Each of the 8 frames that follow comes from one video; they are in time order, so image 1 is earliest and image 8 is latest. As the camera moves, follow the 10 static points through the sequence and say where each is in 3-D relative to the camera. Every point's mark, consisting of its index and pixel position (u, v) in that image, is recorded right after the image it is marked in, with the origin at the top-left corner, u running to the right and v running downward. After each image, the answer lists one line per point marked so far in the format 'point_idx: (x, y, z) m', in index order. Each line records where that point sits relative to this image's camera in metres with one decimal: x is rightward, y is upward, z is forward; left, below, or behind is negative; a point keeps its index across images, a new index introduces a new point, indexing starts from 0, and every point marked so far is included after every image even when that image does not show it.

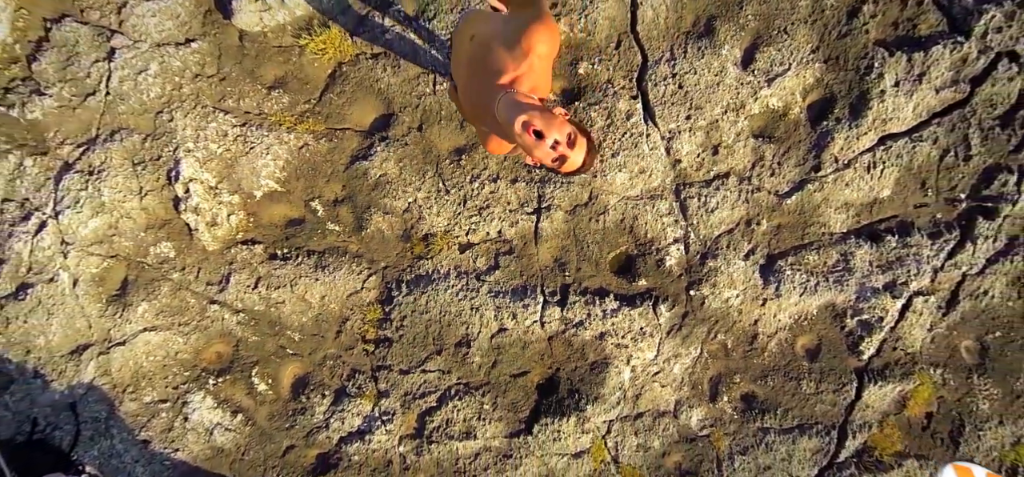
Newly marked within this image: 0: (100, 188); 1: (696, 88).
0: (-3.3, +0.4, +4.5) m
1: (+1.6, +1.3, +4.8) m
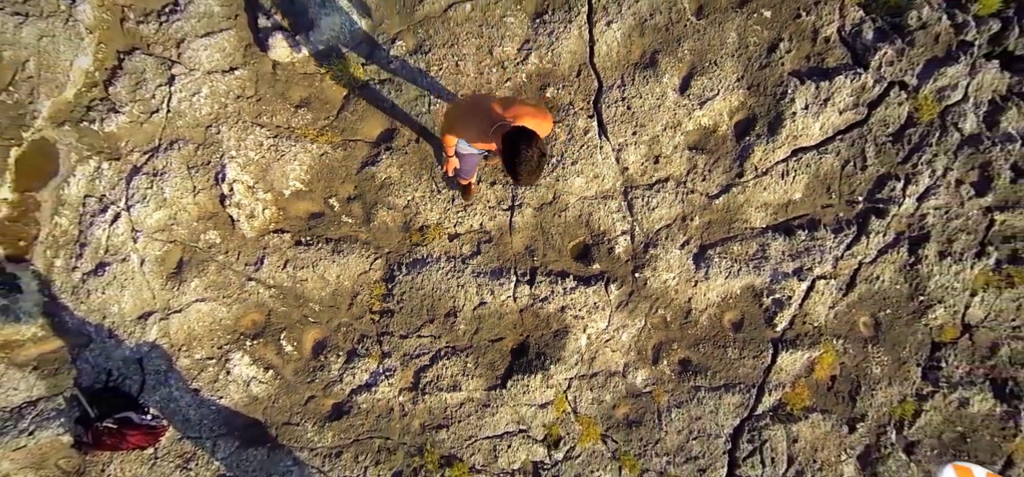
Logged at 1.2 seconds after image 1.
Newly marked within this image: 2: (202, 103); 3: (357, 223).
0: (-3.5, +0.5, +5.6) m
1: (+1.3, +1.4, +5.9) m
2: (-3.1, +1.4, +5.7) m
3: (-1.6, +0.2, +5.9) m
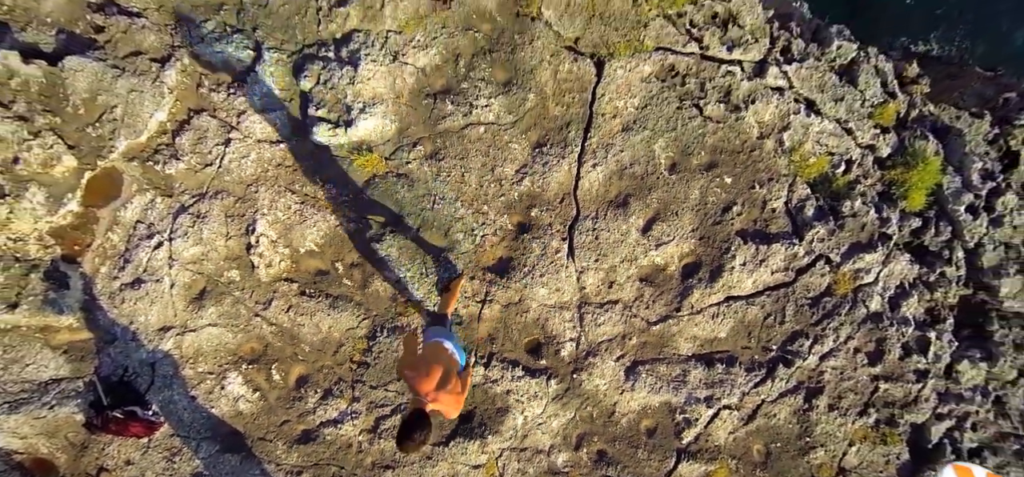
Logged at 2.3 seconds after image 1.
0: (-3.7, +0.1, +6.8) m
1: (+1.2, 0.0, +7.1) m
2: (-3.2, +0.9, +6.8) m
3: (-2.0, -0.6, +7.0) m
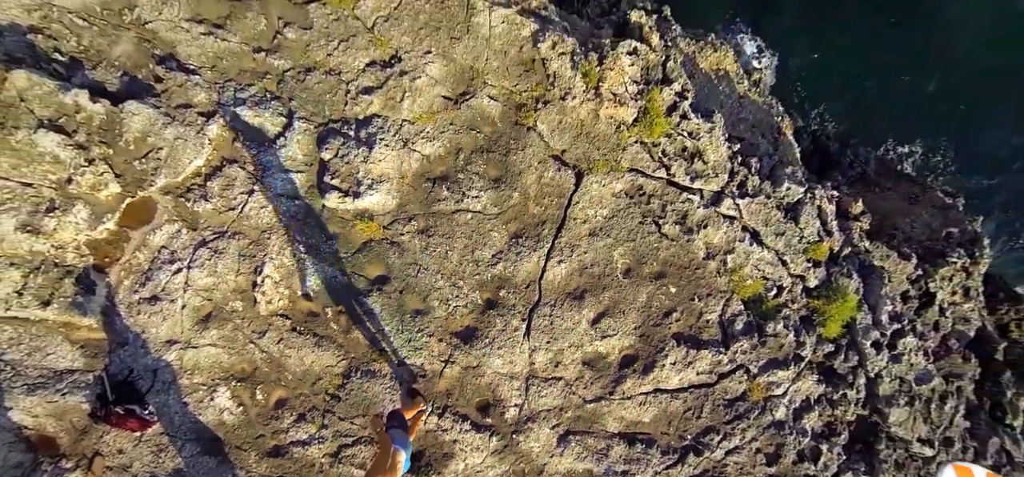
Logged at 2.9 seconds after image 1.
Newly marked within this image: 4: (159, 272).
0: (-4.1, -0.3, +7.9) m
1: (+0.7, -1.3, +8.3) m
2: (-3.4, +0.3, +8.0) m
3: (-2.5, -1.3, +8.2) m
4: (-4.9, -0.5, +7.8) m
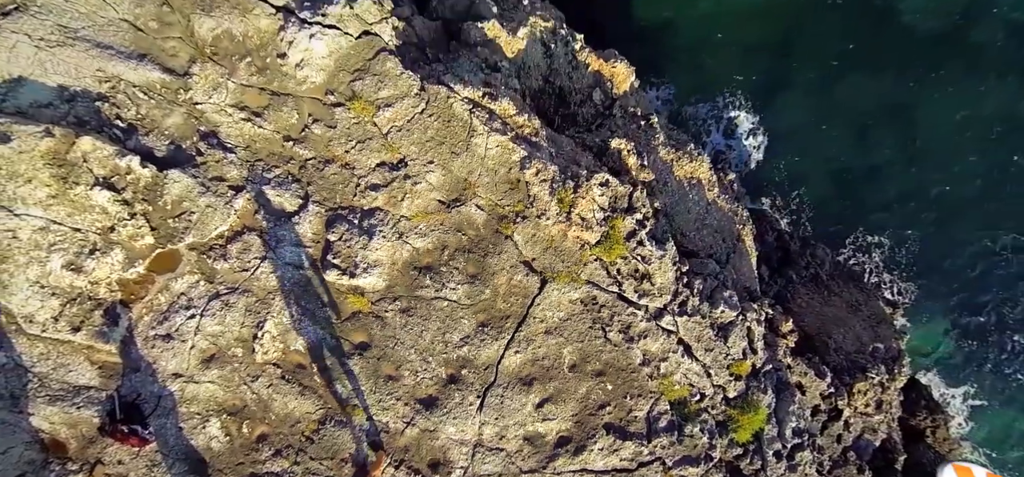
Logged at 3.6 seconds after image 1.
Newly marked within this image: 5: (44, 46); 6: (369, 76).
0: (-4.6, -1.2, +9.2) m
1: (-0.1, -2.9, +9.7) m
2: (-3.9, -0.7, +9.3) m
3: (-3.2, -2.4, +9.5) m
4: (-5.4, -1.2, +9.2) m
5: (-7.2, +3.0, +8.7) m
6: (-2.4, +2.7, +9.5) m
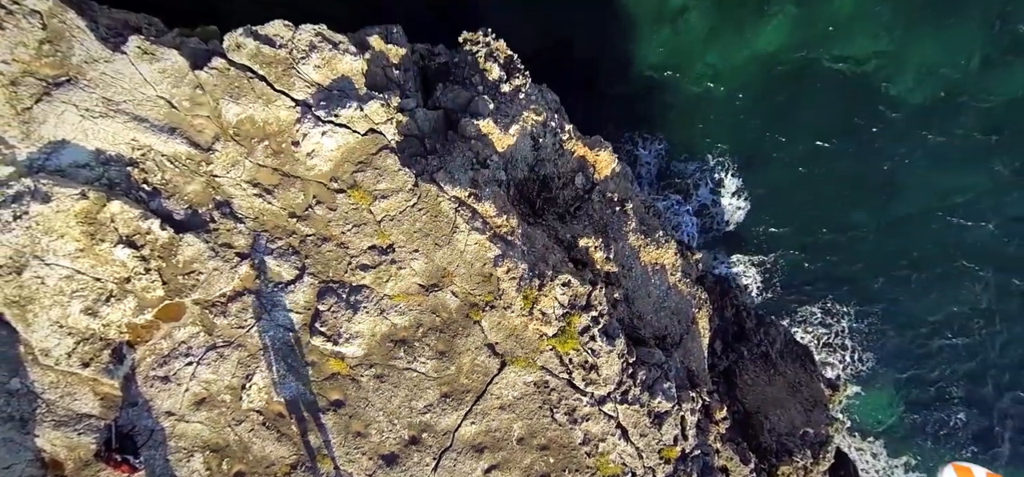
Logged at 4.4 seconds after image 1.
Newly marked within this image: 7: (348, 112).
0: (-5.4, -2.3, +10.4) m
1: (-1.0, -4.5, +11.0) m
2: (-4.6, -1.8, +10.5) m
3: (-4.1, -3.7, +10.8) m
4: (-6.2, -2.2, +10.4) m
5: (-7.4, +2.1, +9.9) m
6: (-2.7, +1.3, +10.7) m
7: (-3.0, +2.2, +10.6) m
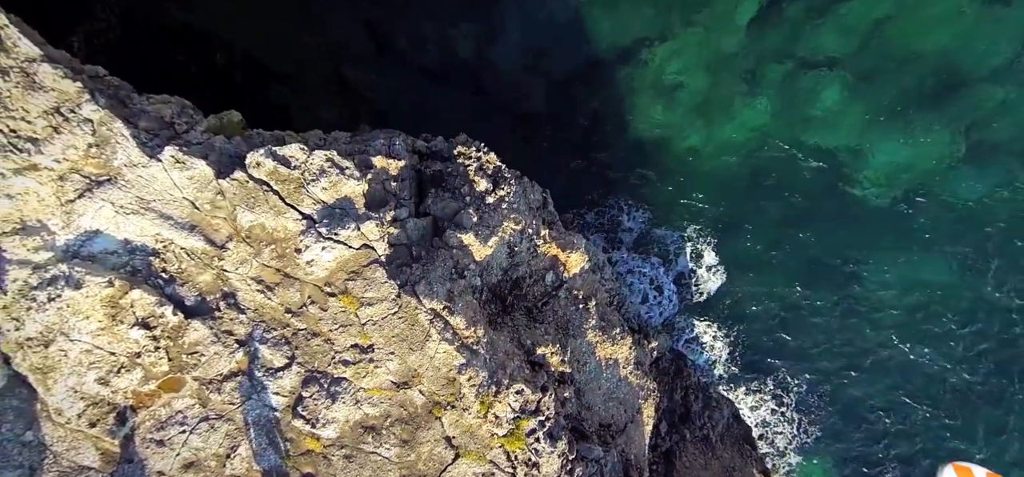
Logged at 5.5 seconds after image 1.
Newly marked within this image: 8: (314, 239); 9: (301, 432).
0: (-6.4, -4.1, +11.9) m
1: (-2.3, -6.8, +12.5) m
2: (-5.5, -3.7, +12.1) m
3: (-5.3, -5.6, +12.3) m
4: (-7.1, -3.9, +11.9) m
5: (-7.8, +0.5, +11.4) m
6: (-3.3, -0.9, +12.4) m
7: (-3.5, +0.1, +12.2) m
8: (-4.1, 0.0, +12.0) m
9: (-4.5, -4.2, +12.2) m
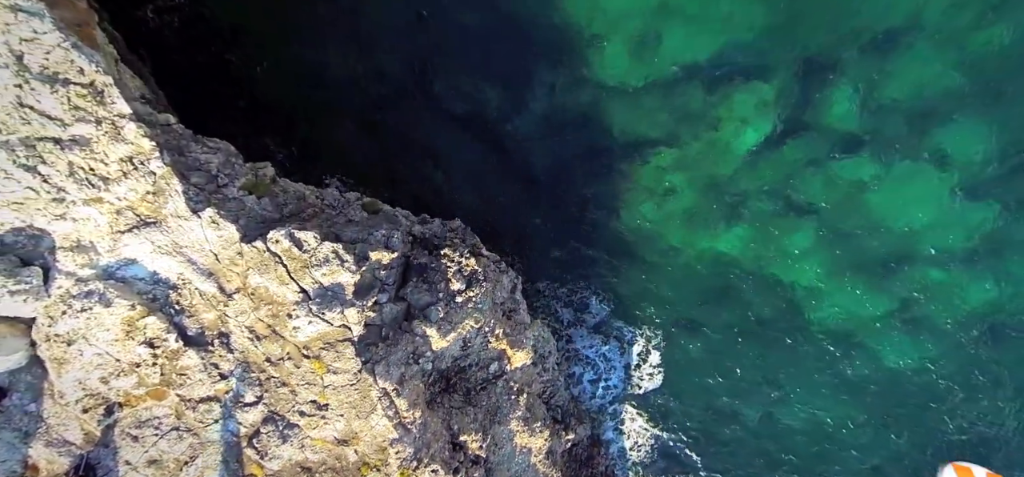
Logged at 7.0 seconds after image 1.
0: (-8.5, -5.2, +14.5) m
1: (-5.3, -8.8, +15.1) m
2: (-7.6, -5.0, +14.6) m
3: (-7.9, -6.9, +14.8) m
4: (-9.2, -4.8, +14.4) m
5: (-8.7, -0.3, +13.9) m
6: (-4.7, -2.9, +14.9) m
7: (-4.6, -1.9, +14.8) m
8: (-5.3, -1.8, +14.5) m
9: (-6.8, -5.8, +14.8) m
